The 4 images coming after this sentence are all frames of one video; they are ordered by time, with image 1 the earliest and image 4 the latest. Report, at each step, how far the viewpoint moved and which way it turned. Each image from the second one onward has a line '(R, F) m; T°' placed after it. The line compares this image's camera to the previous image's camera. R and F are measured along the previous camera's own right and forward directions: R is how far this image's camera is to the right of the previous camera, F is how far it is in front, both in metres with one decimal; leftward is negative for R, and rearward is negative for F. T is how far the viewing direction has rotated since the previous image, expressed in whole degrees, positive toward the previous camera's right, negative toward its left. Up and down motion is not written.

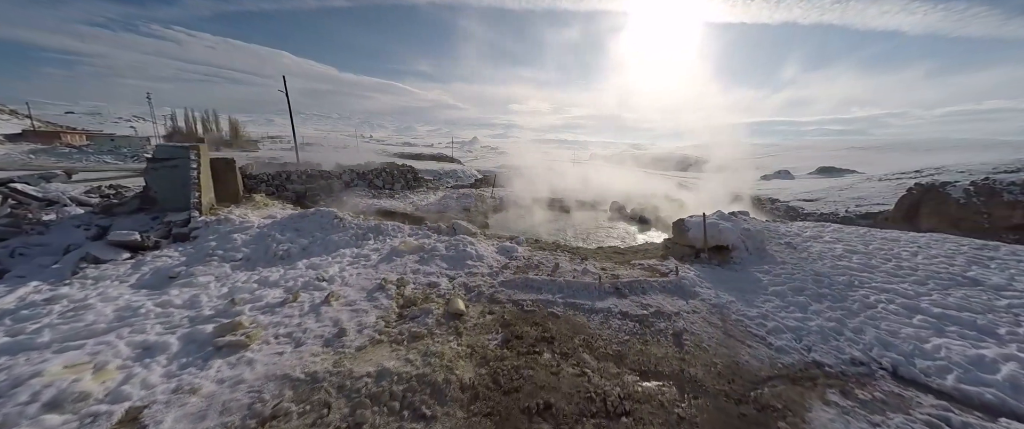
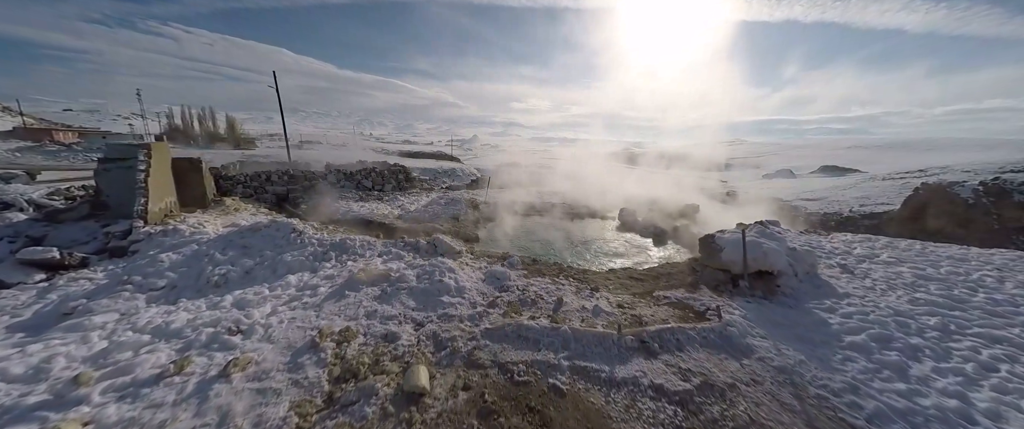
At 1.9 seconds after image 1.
(+0.1, +1.1) m; 0°
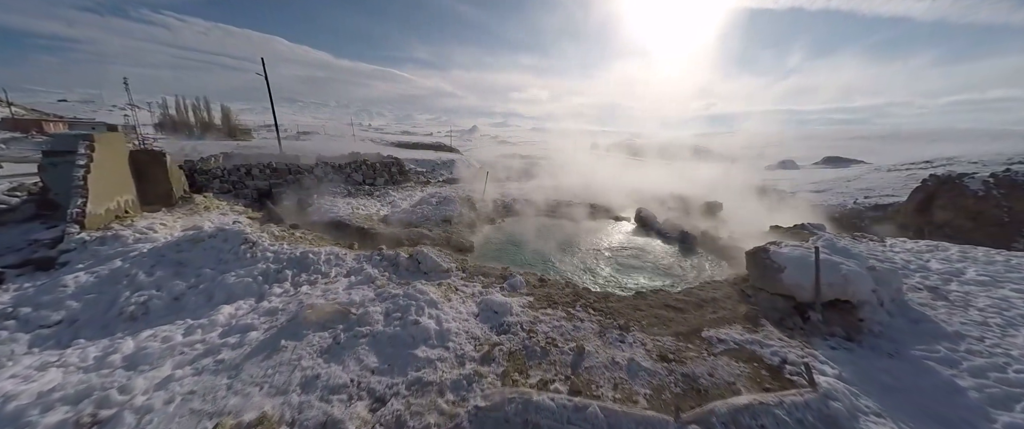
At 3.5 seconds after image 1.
(0.0, +1.1) m; 0°
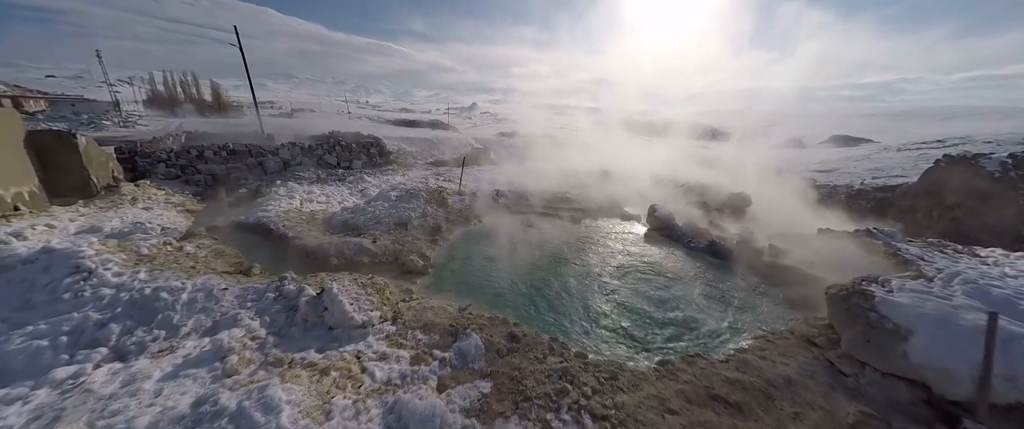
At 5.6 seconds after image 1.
(+0.4, +1.6) m; 0°
